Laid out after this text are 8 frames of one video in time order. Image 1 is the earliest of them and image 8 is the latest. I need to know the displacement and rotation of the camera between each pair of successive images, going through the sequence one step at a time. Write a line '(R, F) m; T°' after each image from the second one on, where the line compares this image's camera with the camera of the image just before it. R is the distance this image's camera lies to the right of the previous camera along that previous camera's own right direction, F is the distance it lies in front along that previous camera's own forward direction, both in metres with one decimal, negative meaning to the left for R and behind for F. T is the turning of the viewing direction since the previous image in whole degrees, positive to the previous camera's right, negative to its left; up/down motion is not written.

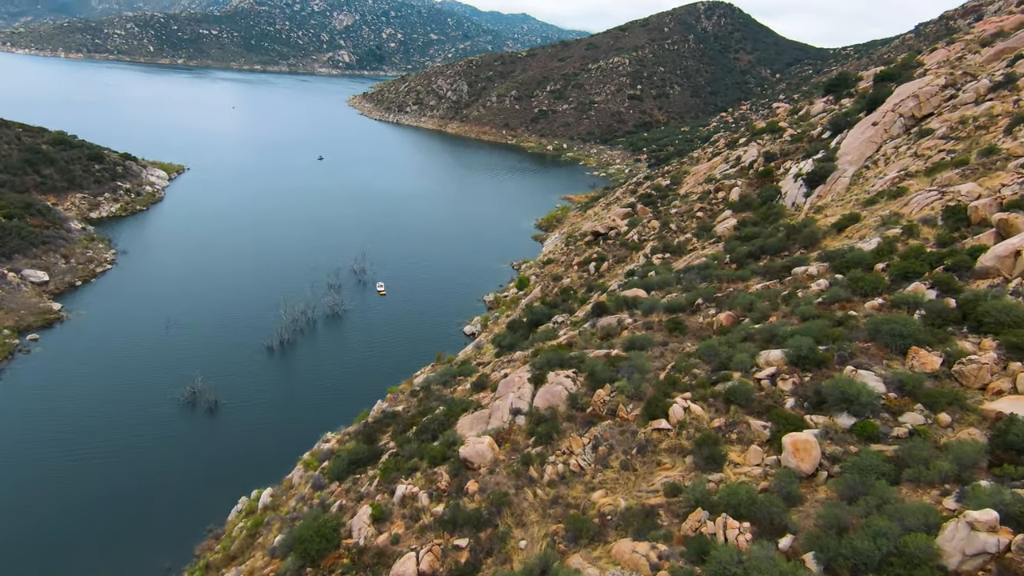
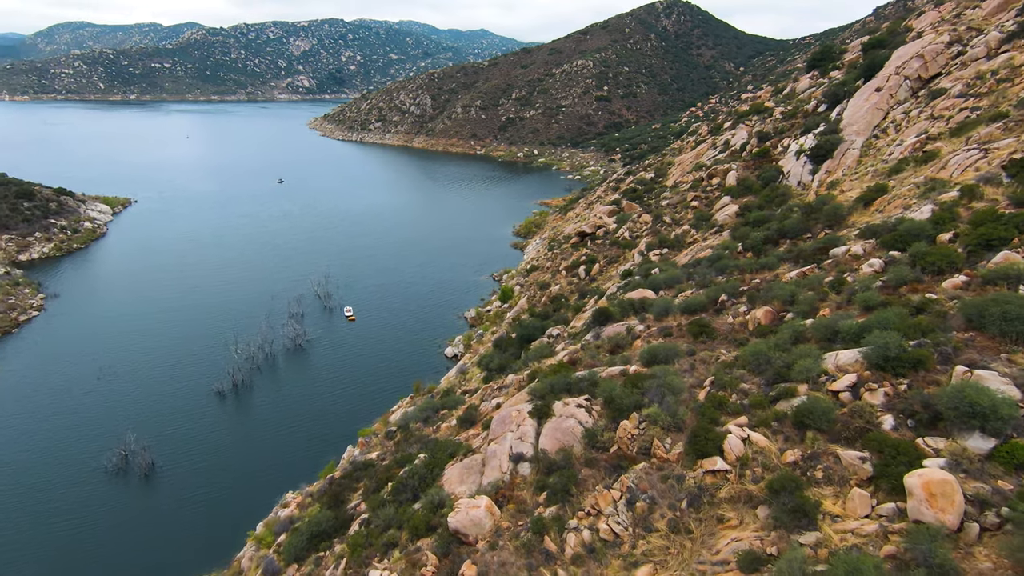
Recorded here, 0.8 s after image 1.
(-0.2, +4.2) m; +2°
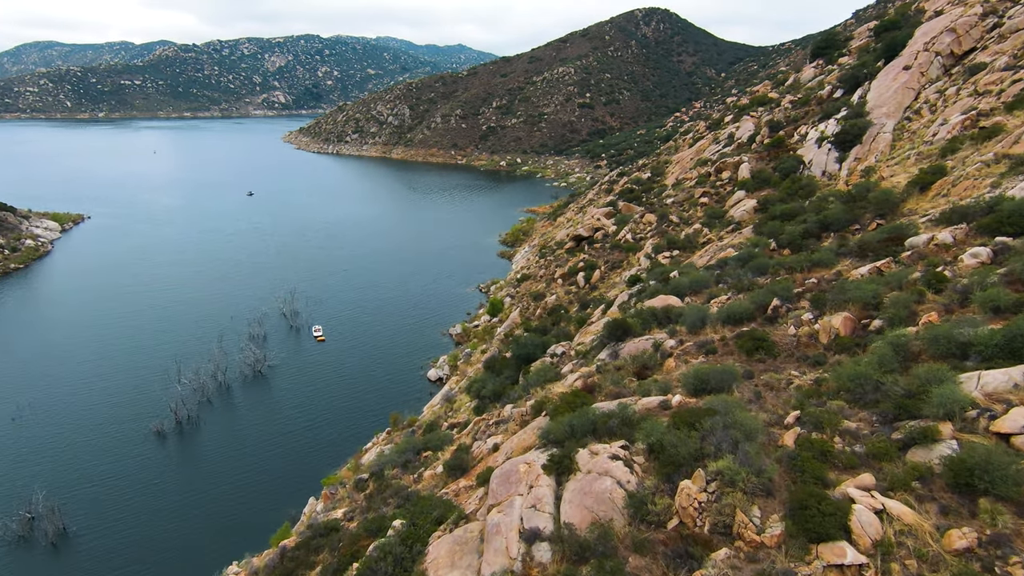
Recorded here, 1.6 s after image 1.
(-0.4, +4.2) m; +2°
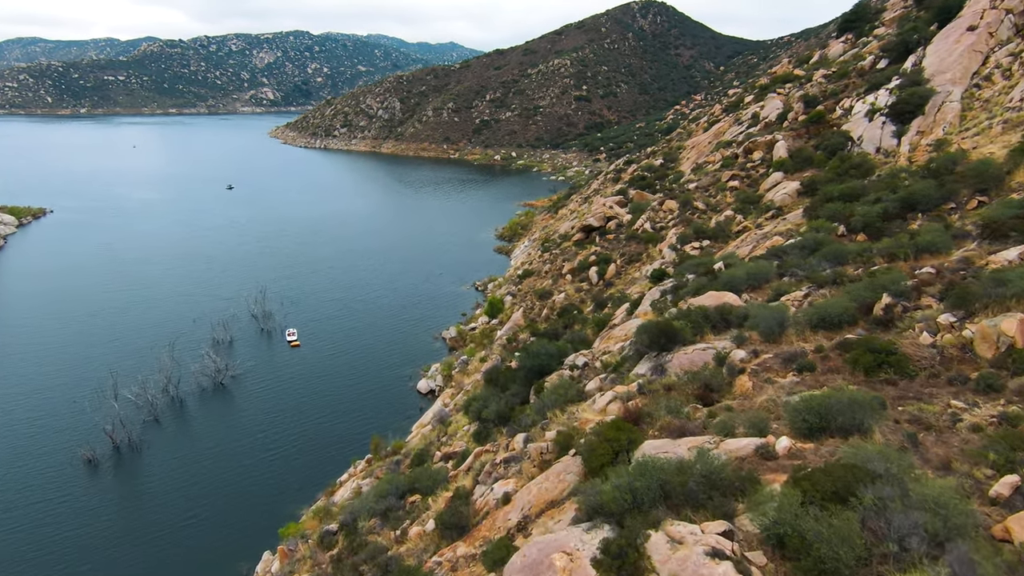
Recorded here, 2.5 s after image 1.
(-0.5, +4.3) m; +1°
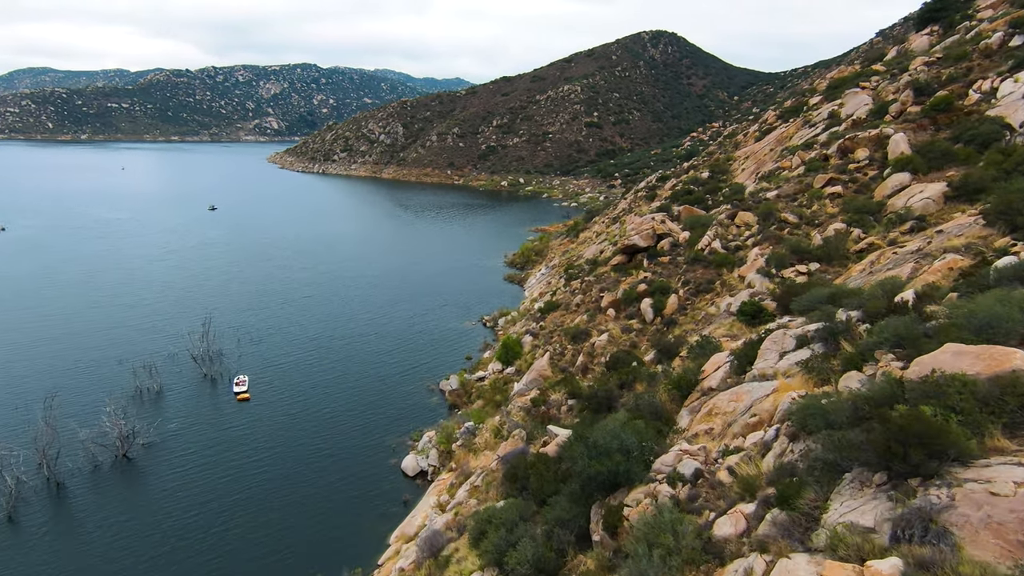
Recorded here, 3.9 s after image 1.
(-0.8, +7.5) m; 0°
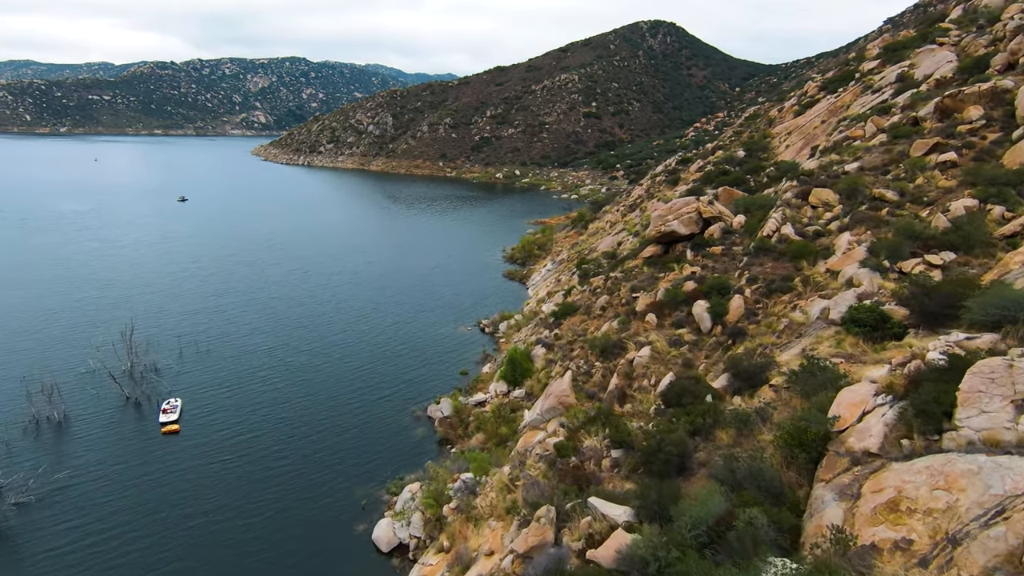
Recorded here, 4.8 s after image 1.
(-0.5, +5.2) m; +1°
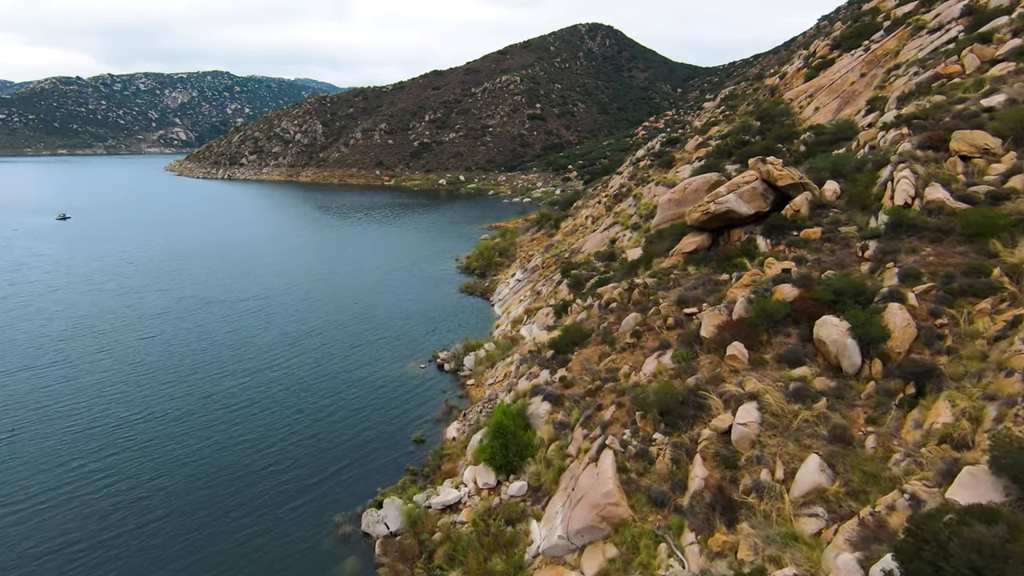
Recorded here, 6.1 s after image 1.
(-0.7, +7.2) m; +5°
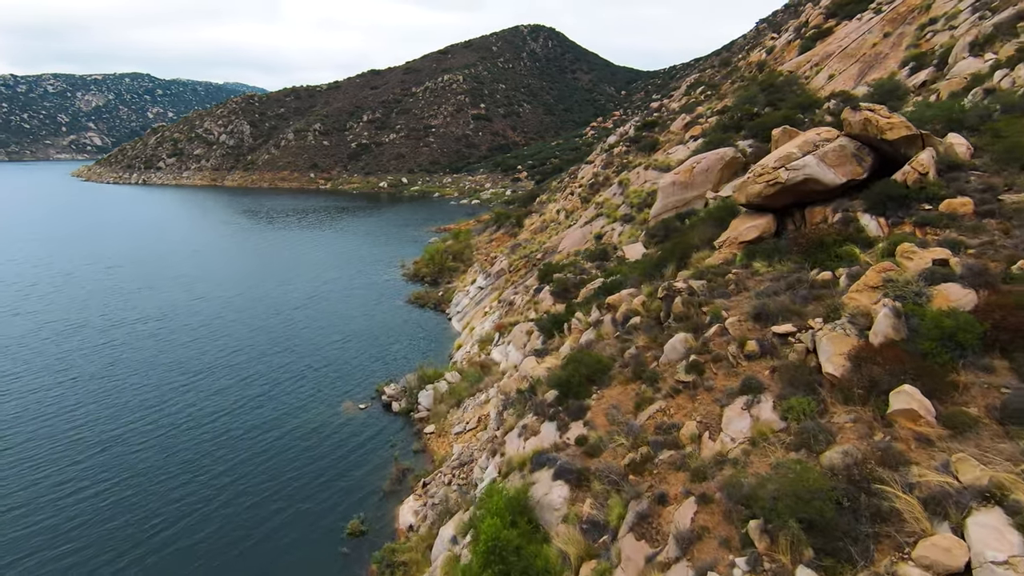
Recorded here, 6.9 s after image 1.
(-0.6, +4.6) m; +5°
